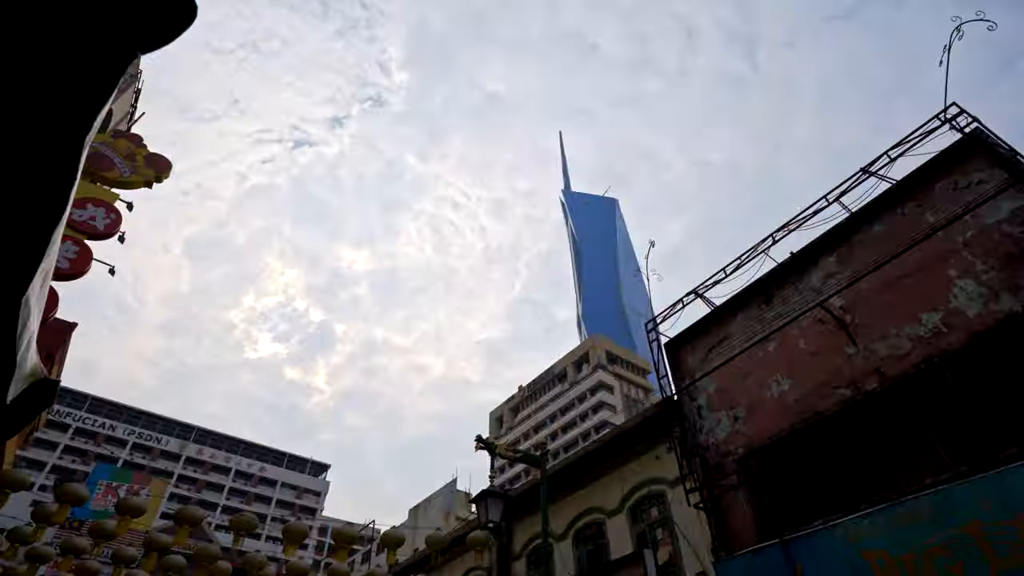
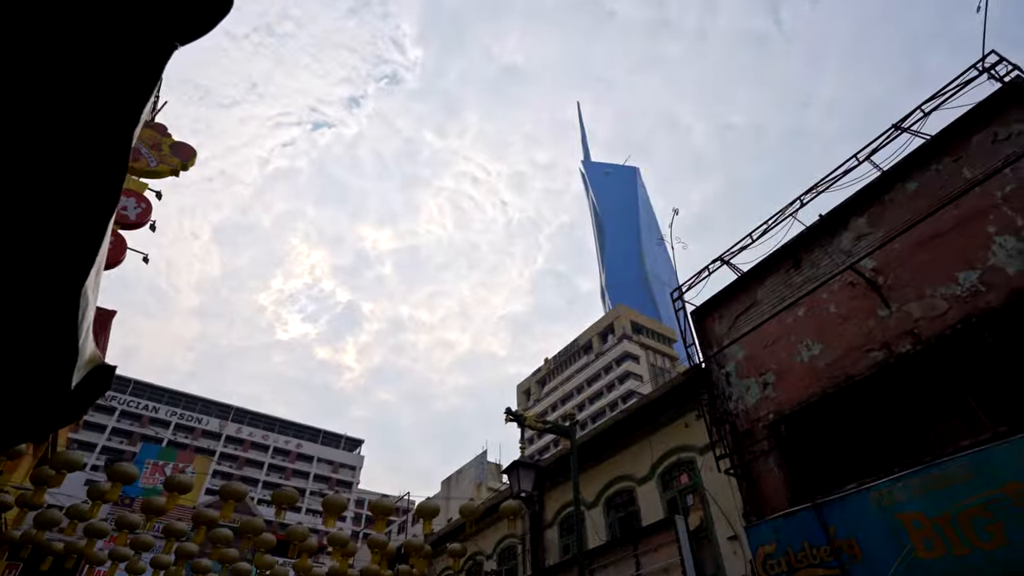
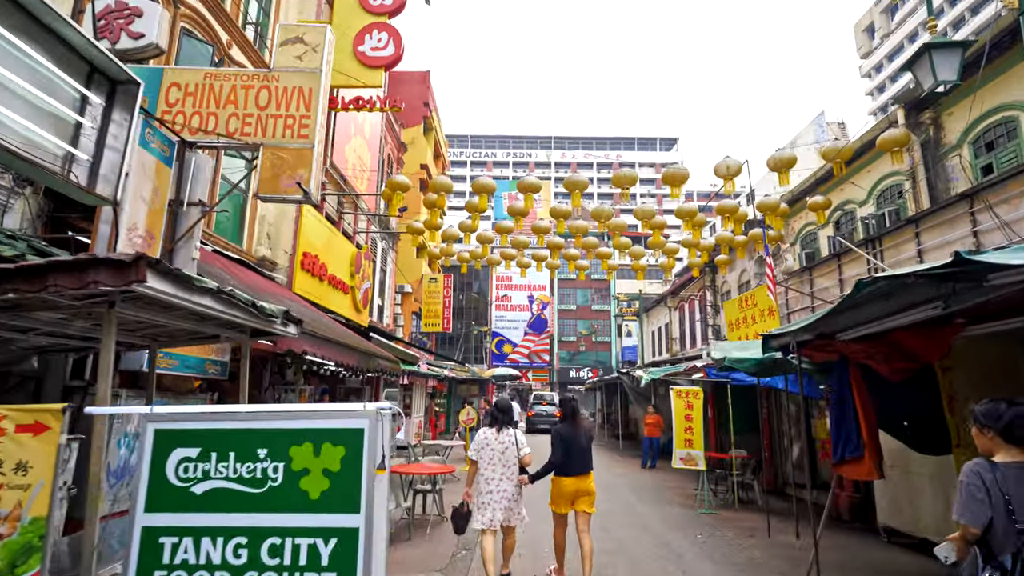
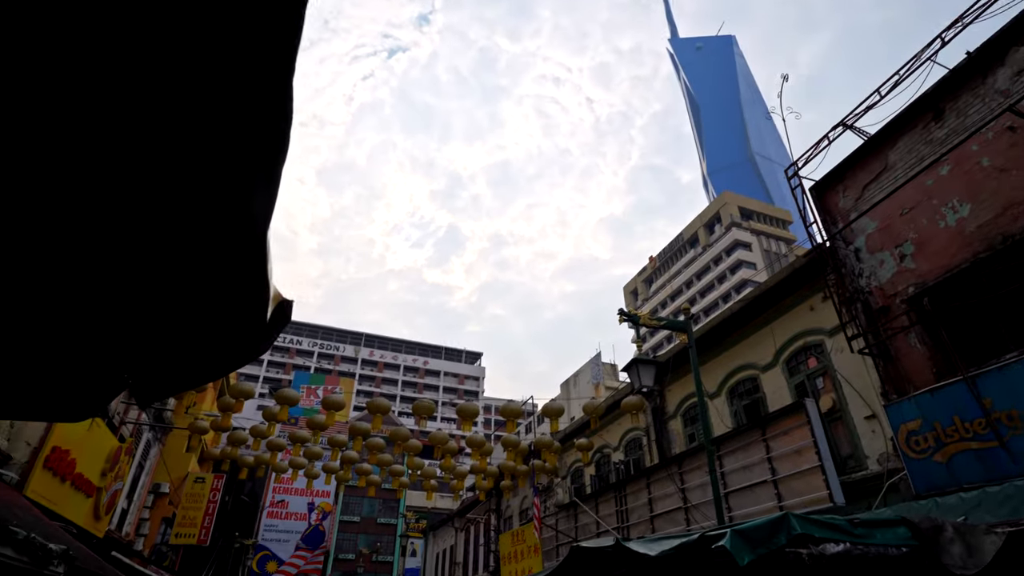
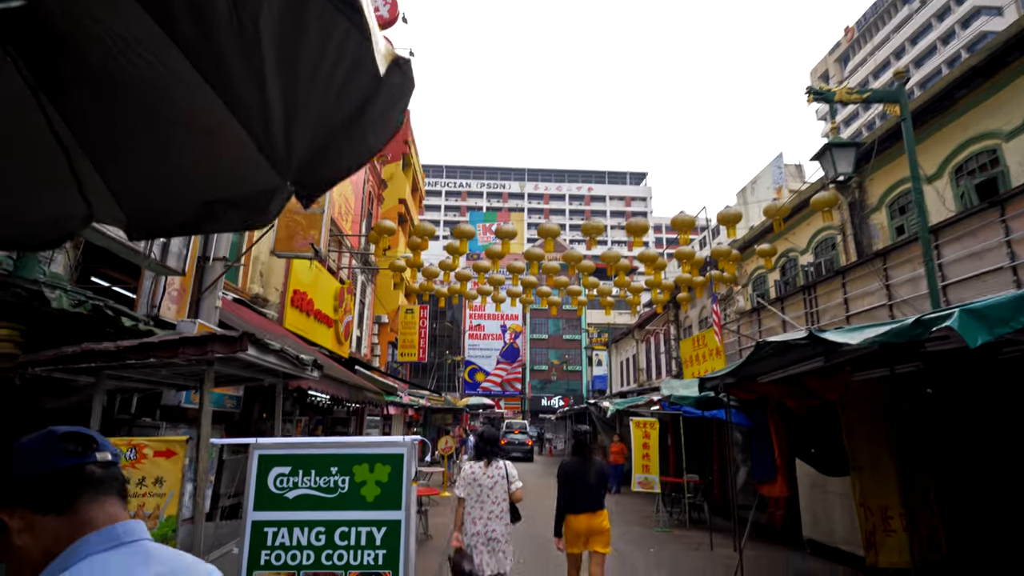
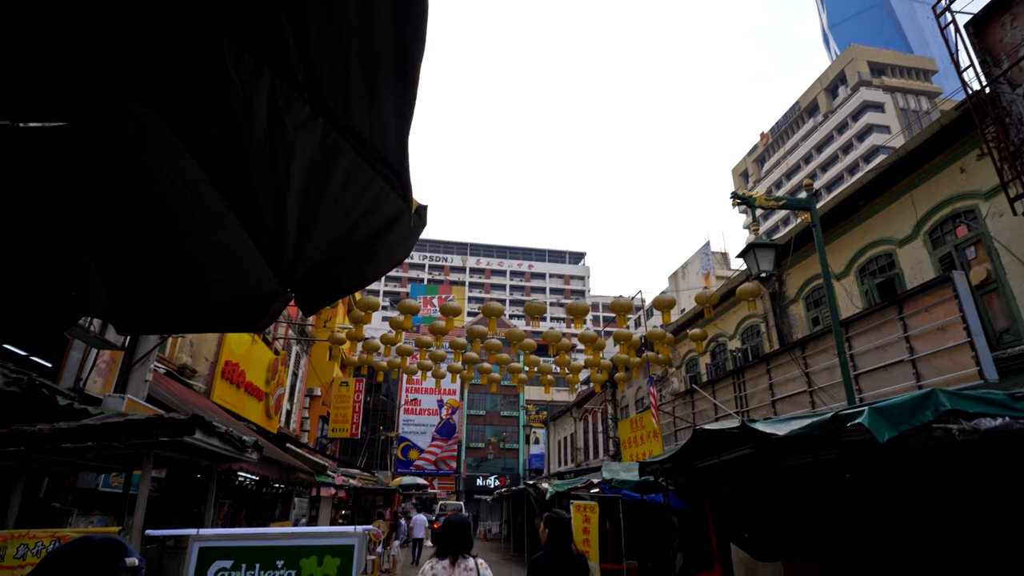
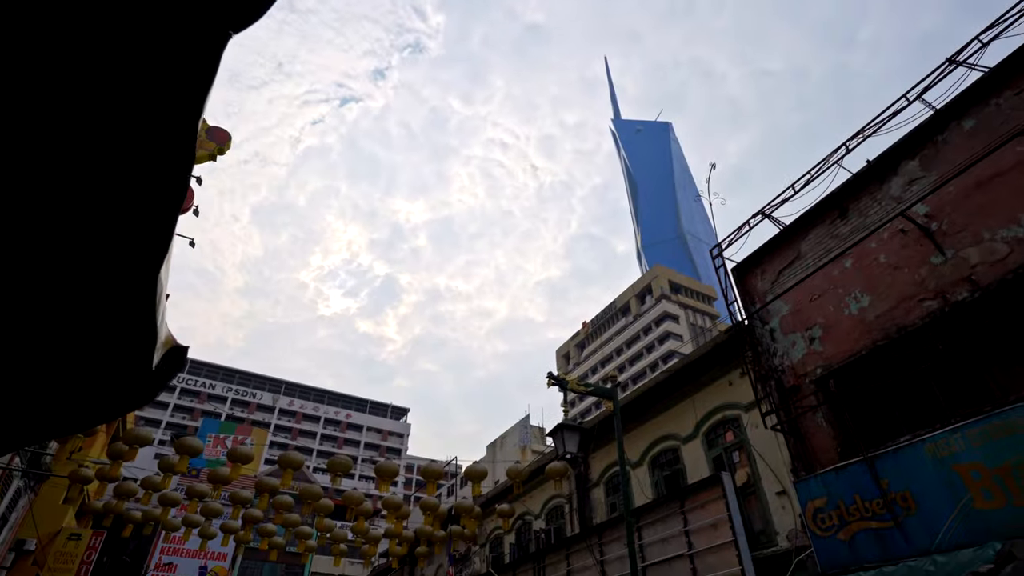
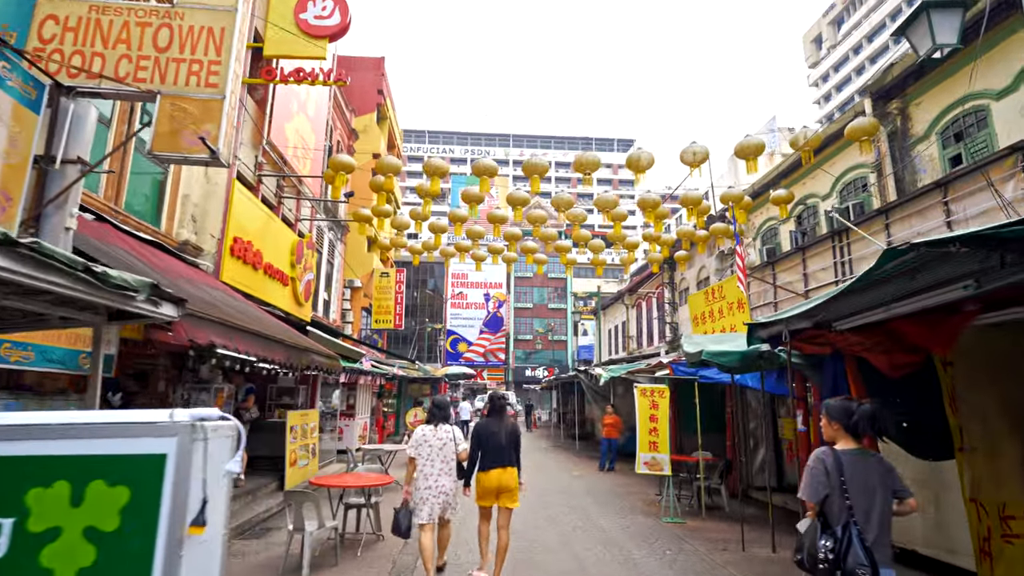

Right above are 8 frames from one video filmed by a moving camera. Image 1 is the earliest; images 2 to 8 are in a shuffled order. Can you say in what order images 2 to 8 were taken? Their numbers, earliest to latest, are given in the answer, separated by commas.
2, 7, 4, 6, 5, 3, 8
